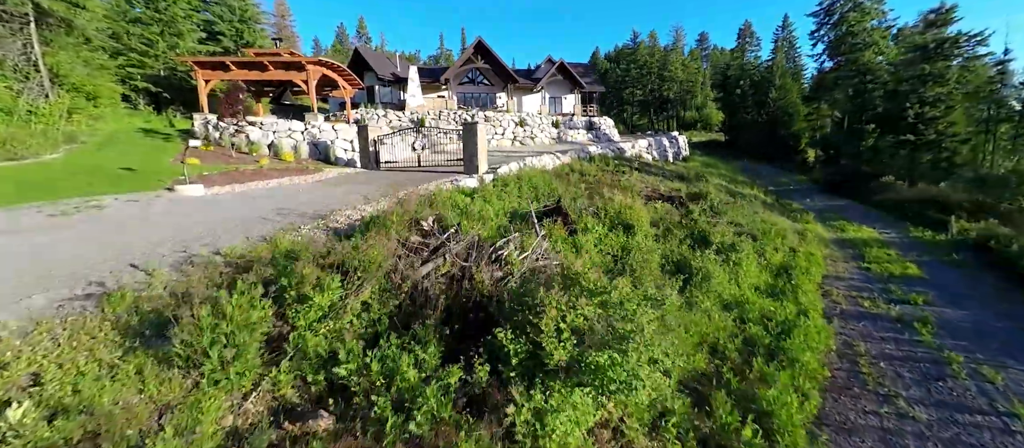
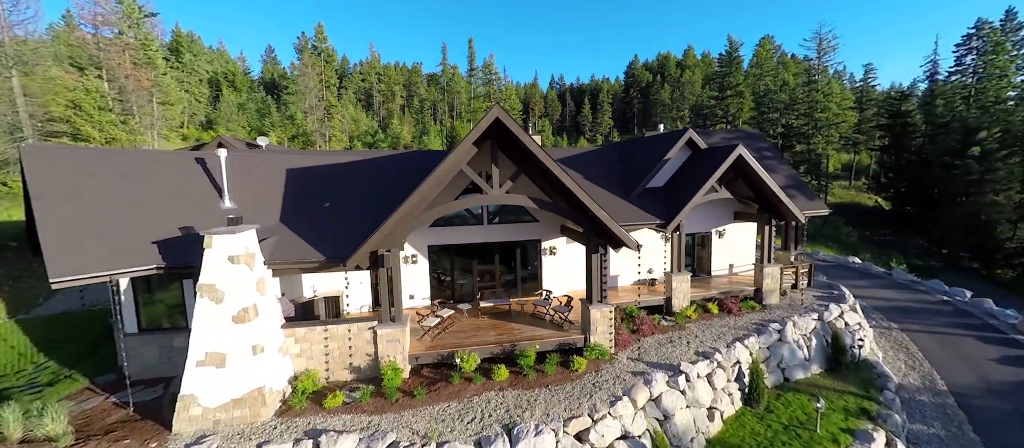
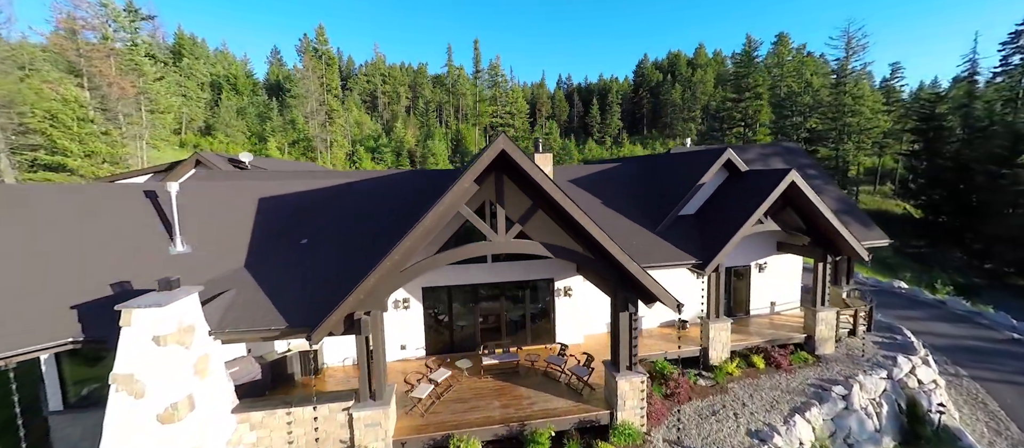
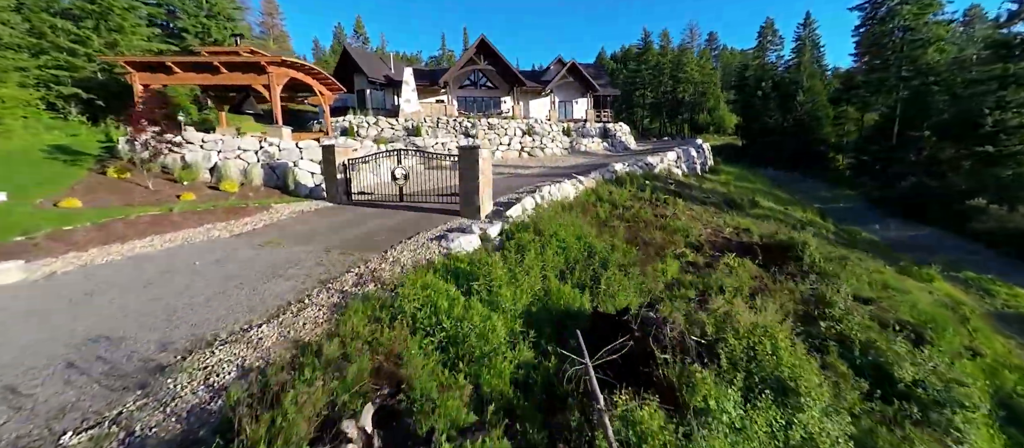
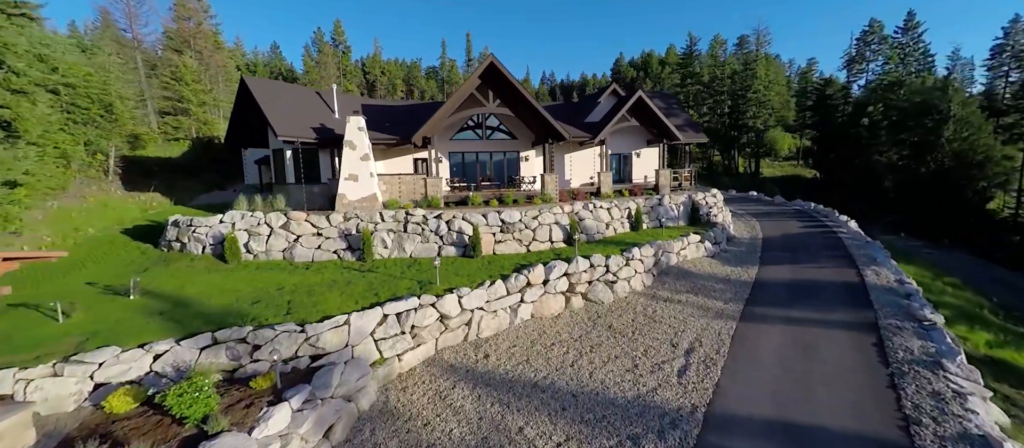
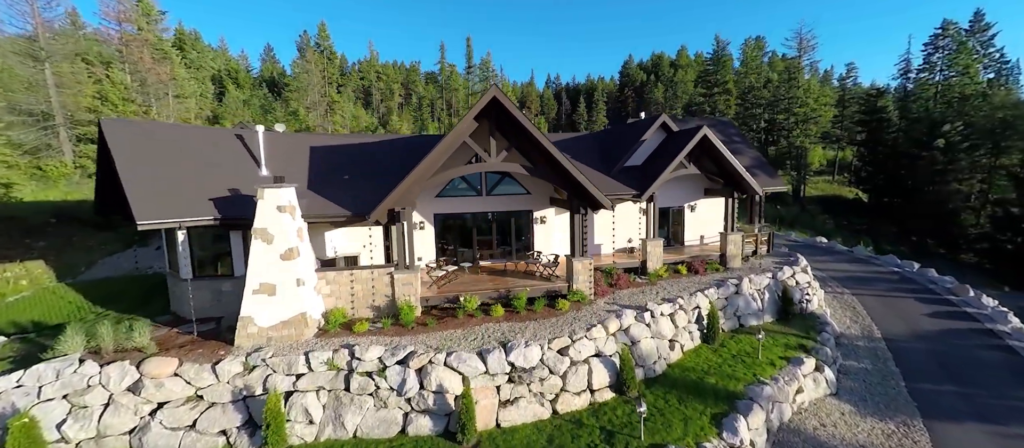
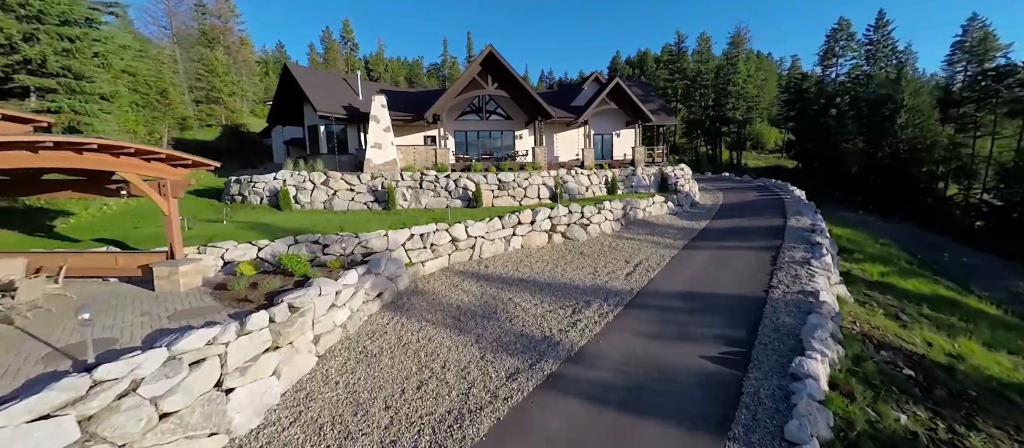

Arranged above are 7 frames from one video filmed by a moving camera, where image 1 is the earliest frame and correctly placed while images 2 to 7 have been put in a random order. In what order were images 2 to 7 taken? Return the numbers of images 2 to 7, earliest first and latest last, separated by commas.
4, 7, 5, 6, 2, 3
